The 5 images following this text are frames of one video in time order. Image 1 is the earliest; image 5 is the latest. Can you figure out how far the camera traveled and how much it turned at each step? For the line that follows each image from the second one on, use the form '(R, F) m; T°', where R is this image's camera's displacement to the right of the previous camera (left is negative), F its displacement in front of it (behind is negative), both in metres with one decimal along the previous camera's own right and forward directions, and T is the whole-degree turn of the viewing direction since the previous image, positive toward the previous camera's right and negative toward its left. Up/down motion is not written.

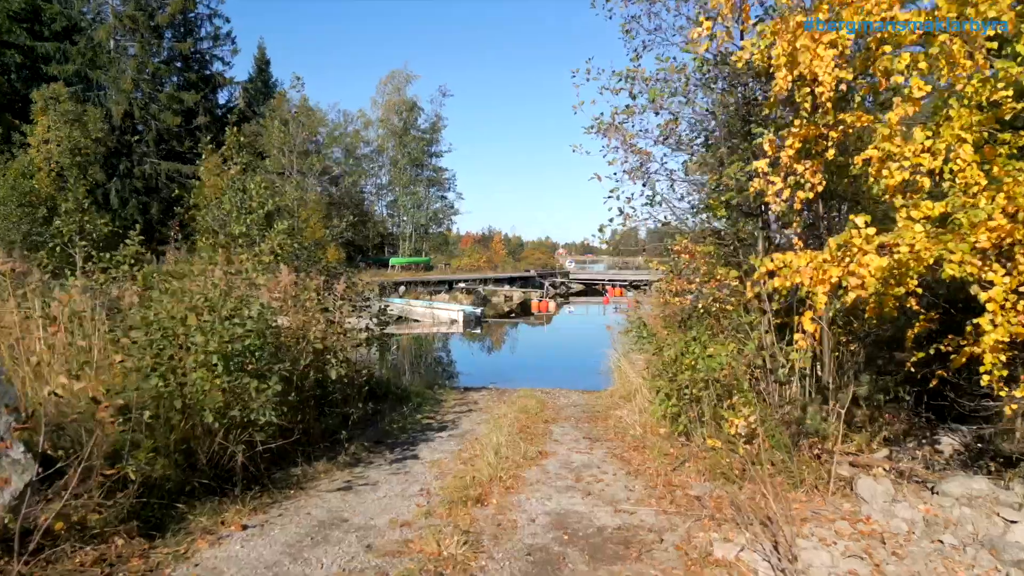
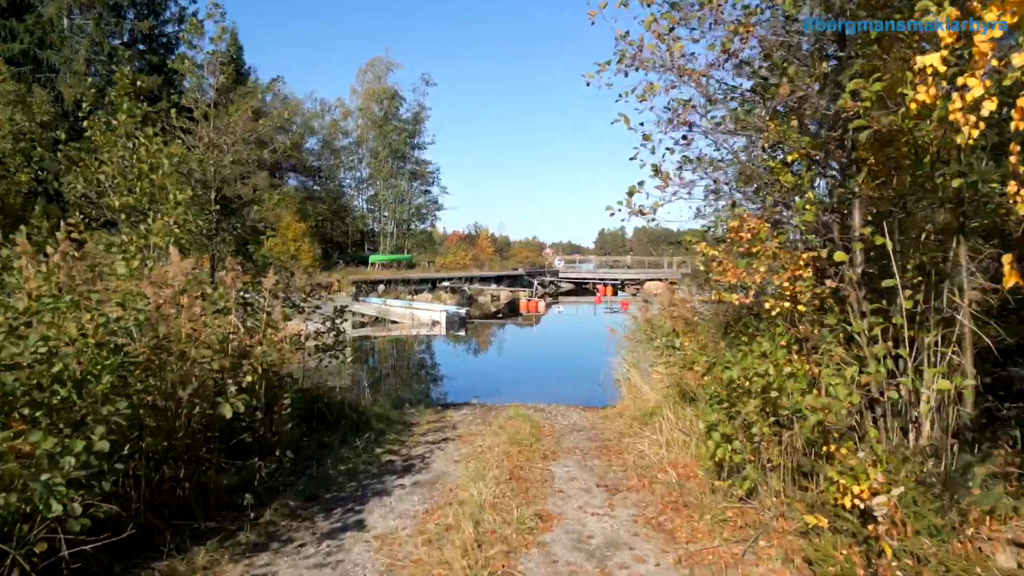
(0.0, +1.3) m; +1°
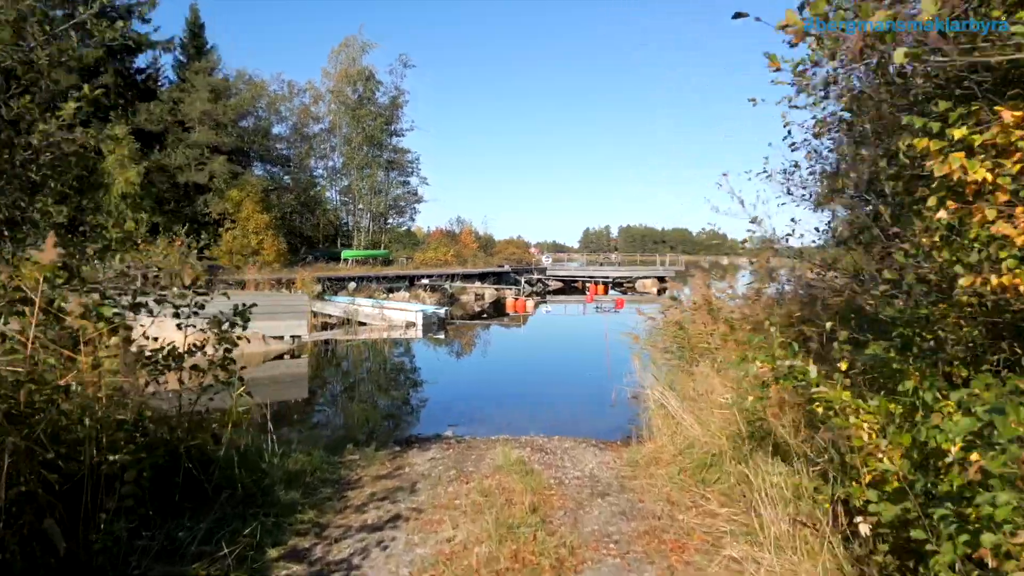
(0.0, +1.8) m; +1°
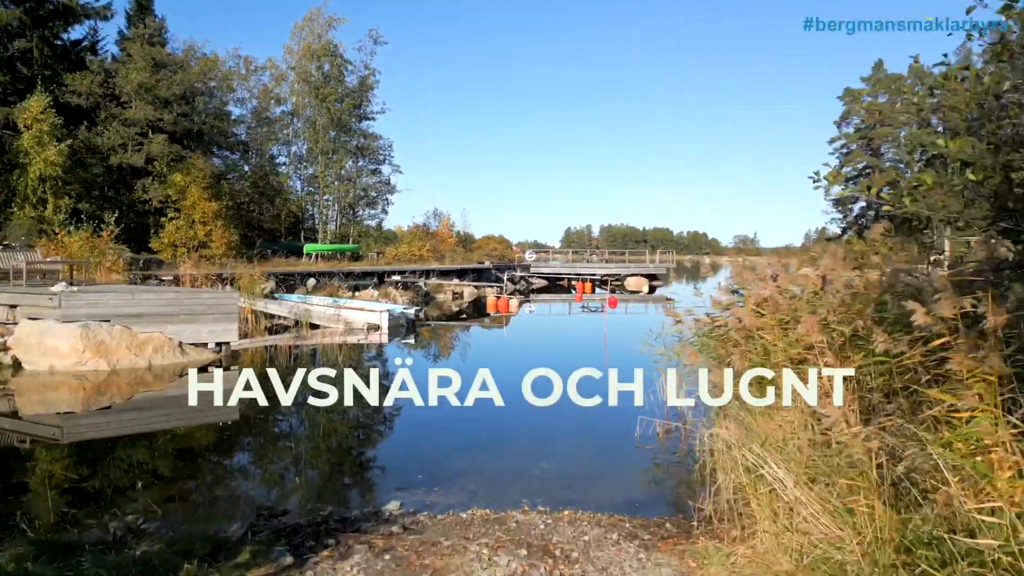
(0.0, +2.0) m; +2°
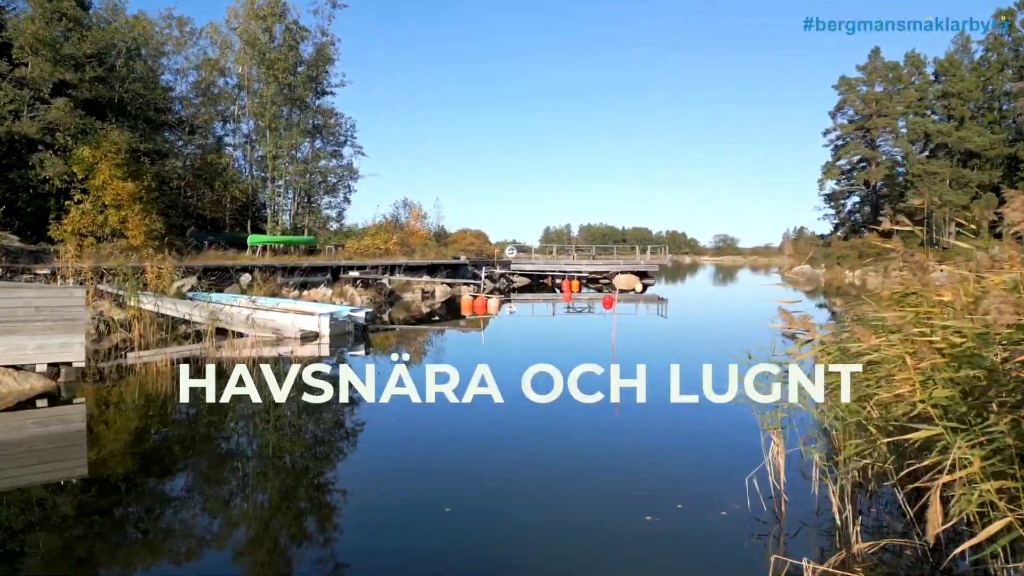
(0.0, +2.6) m; +2°
